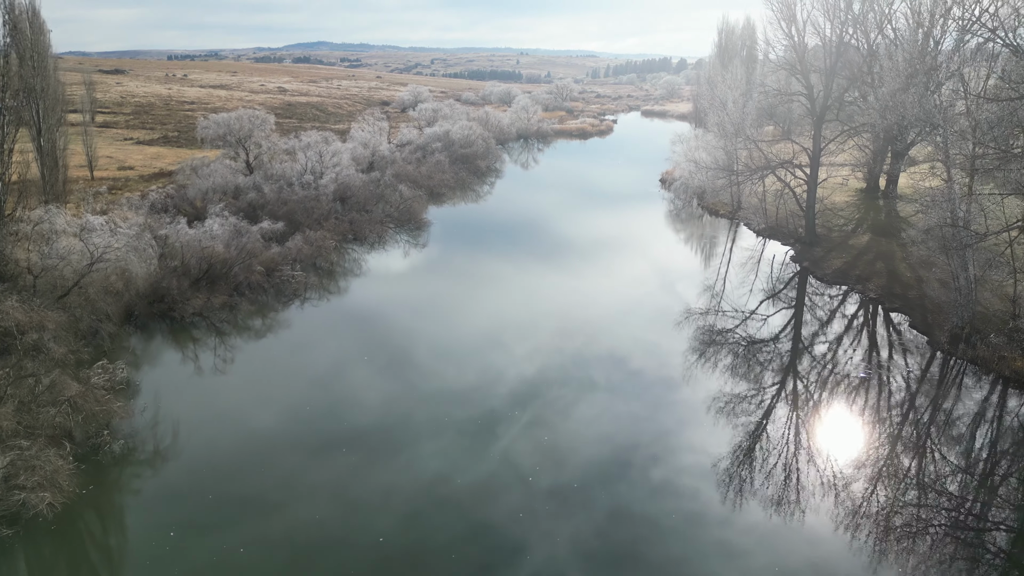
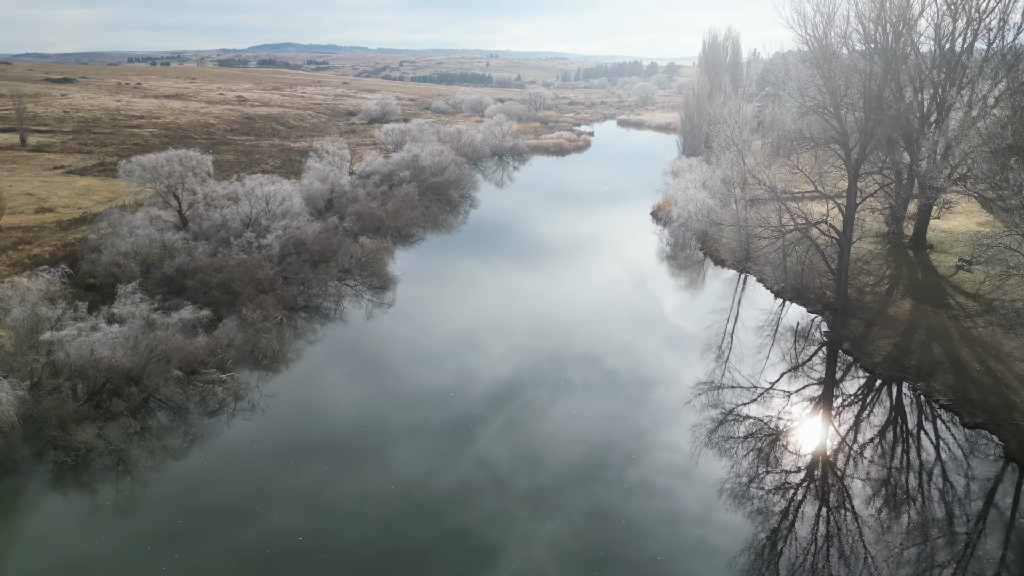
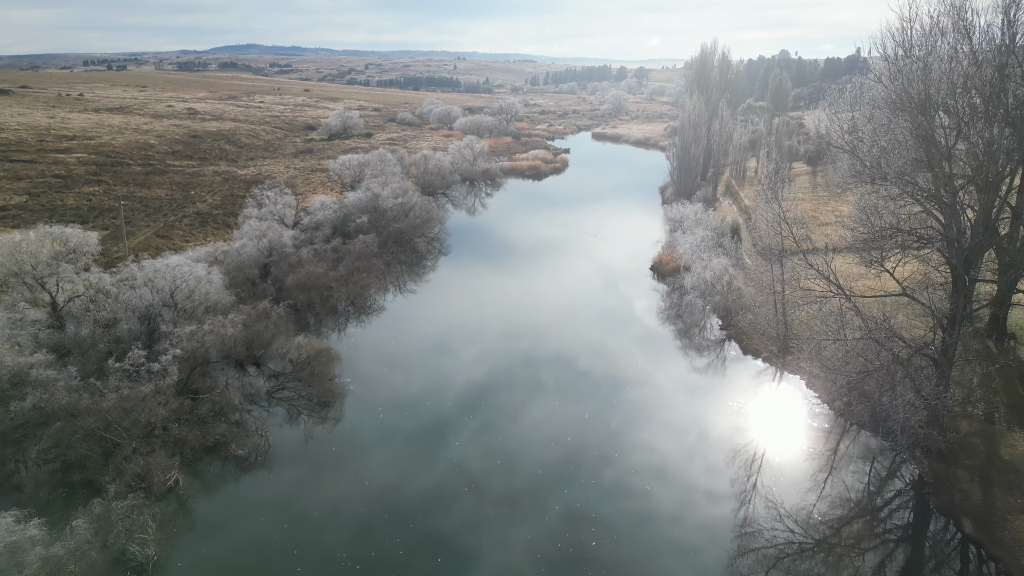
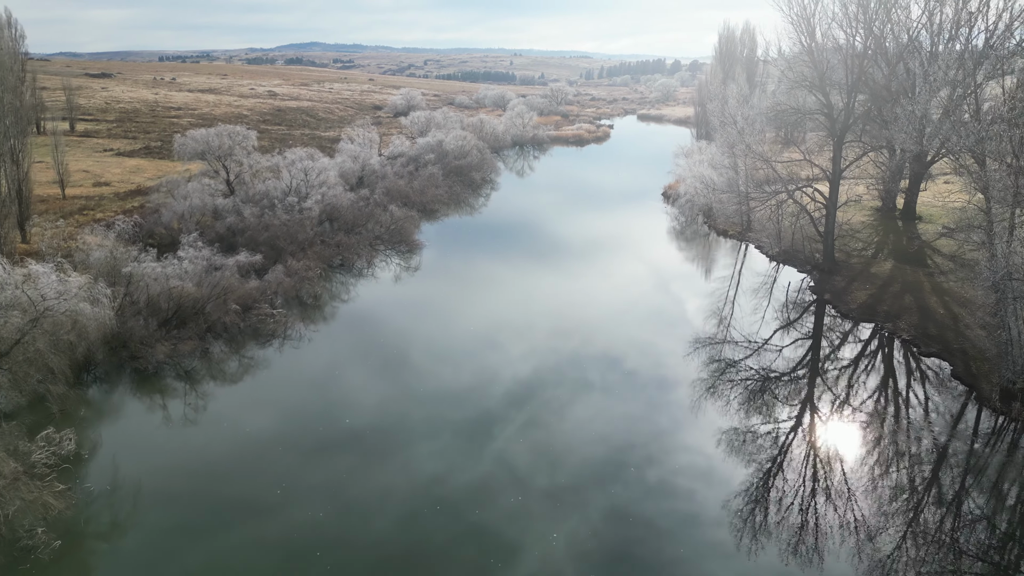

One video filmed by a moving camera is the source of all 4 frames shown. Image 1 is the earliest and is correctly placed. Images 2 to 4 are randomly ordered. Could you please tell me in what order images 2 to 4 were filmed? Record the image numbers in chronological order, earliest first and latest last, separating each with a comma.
4, 2, 3
